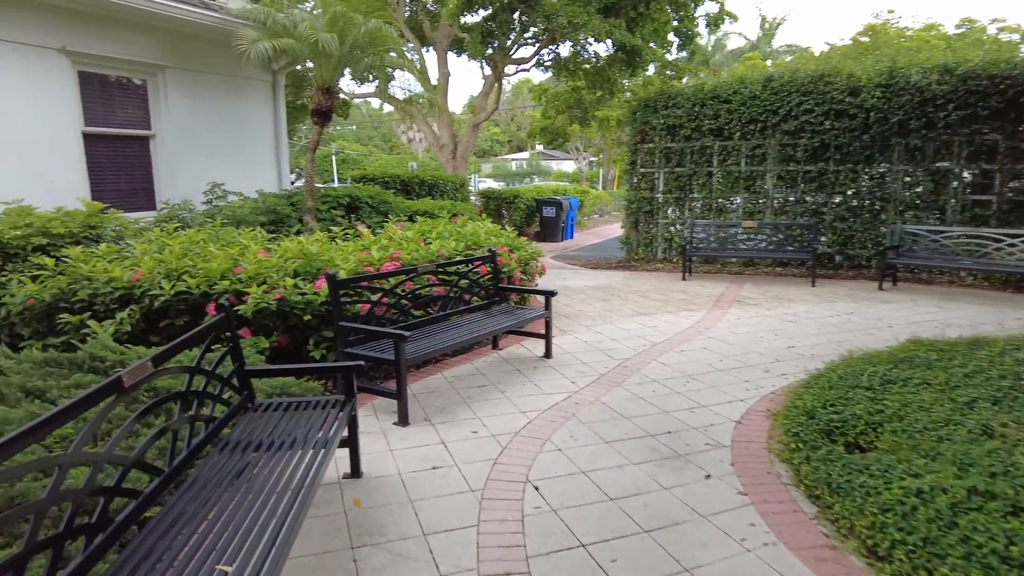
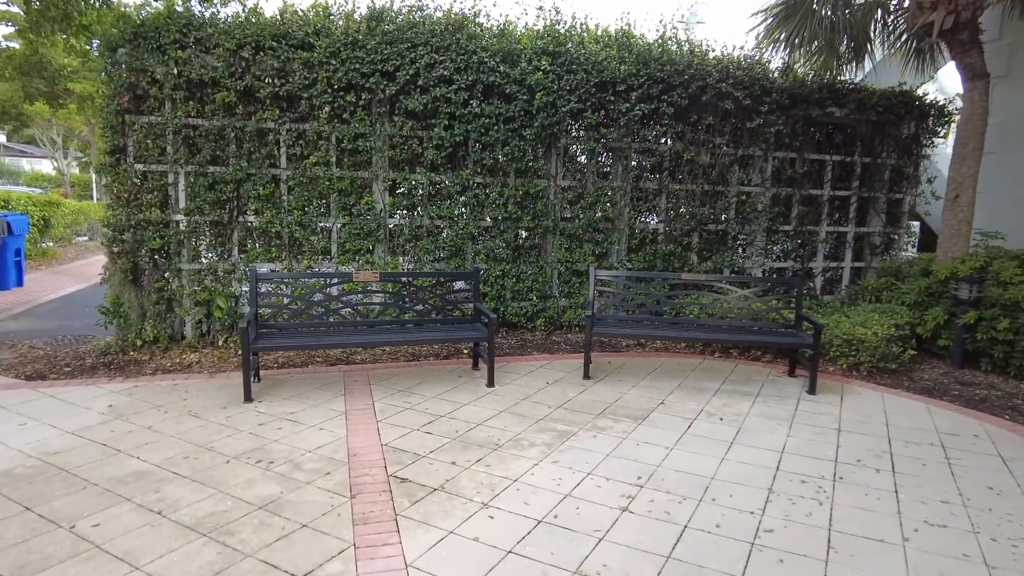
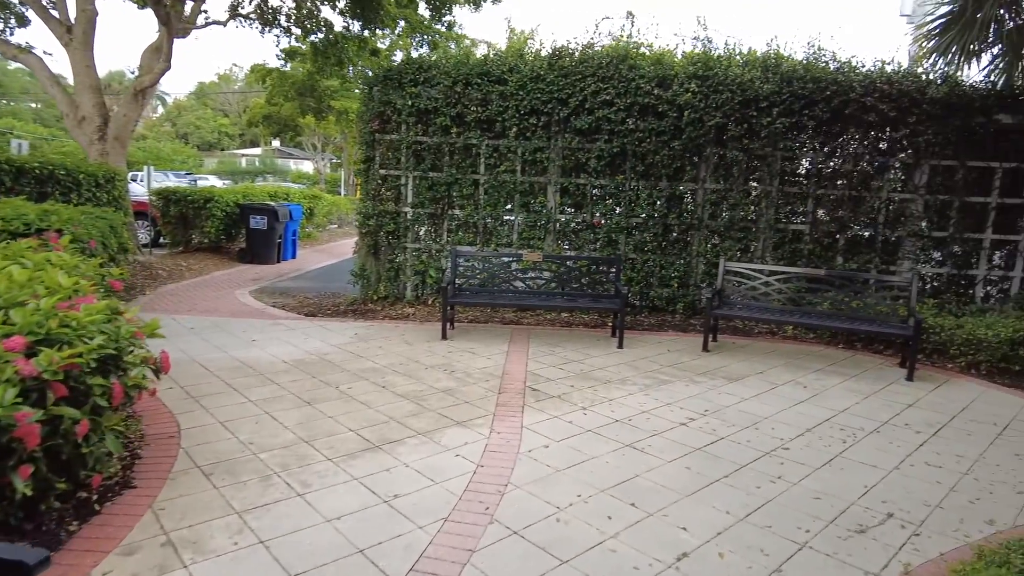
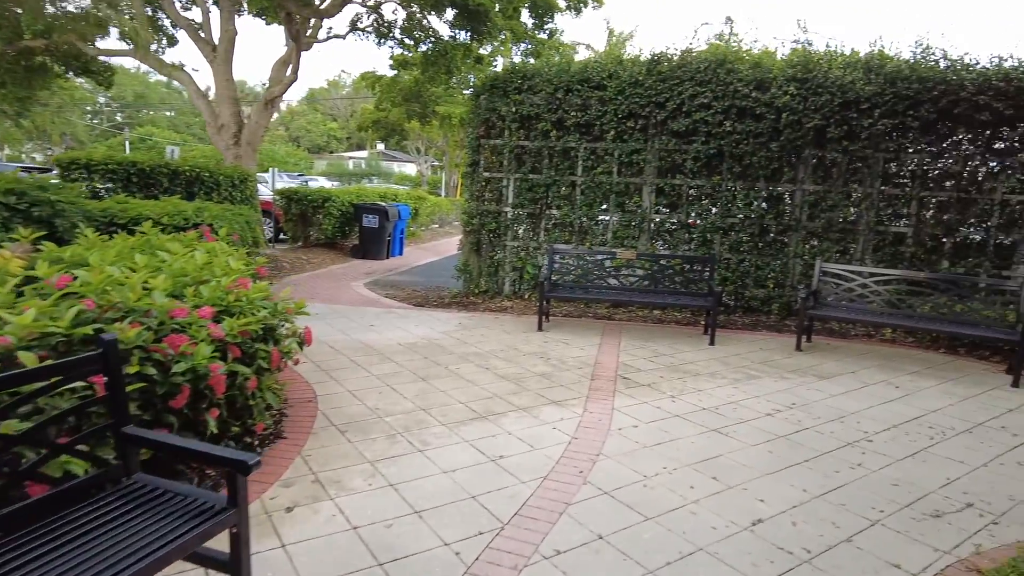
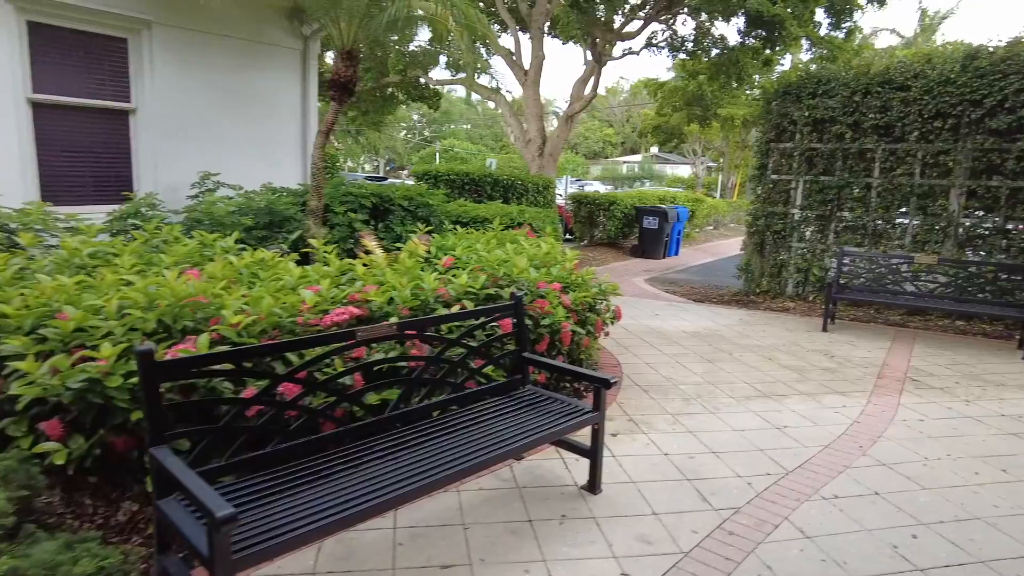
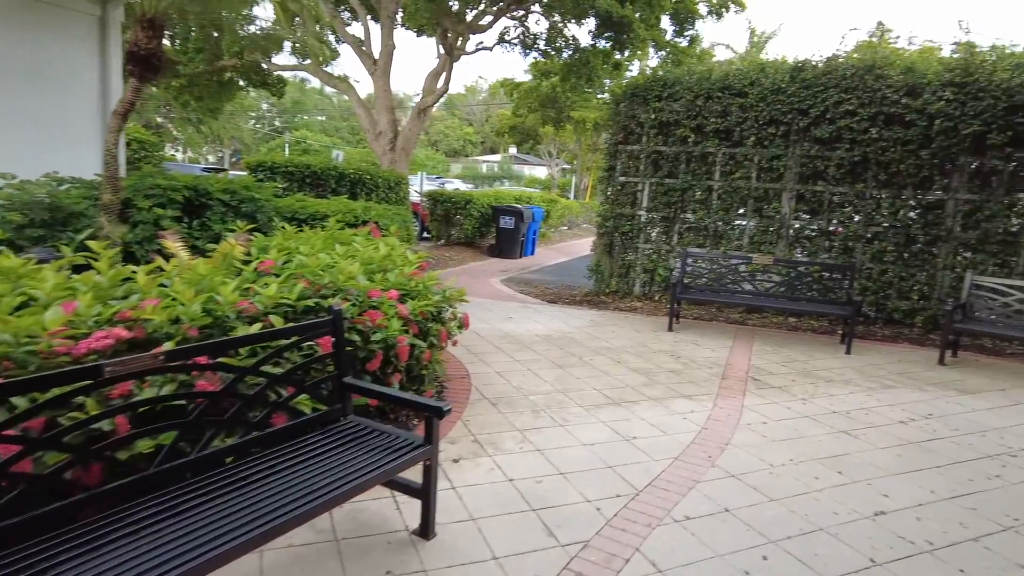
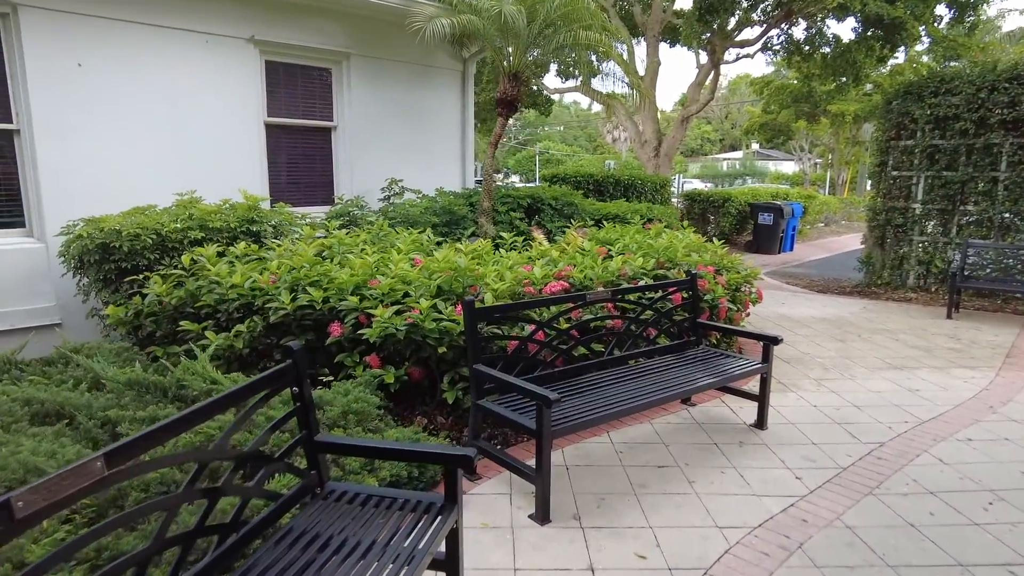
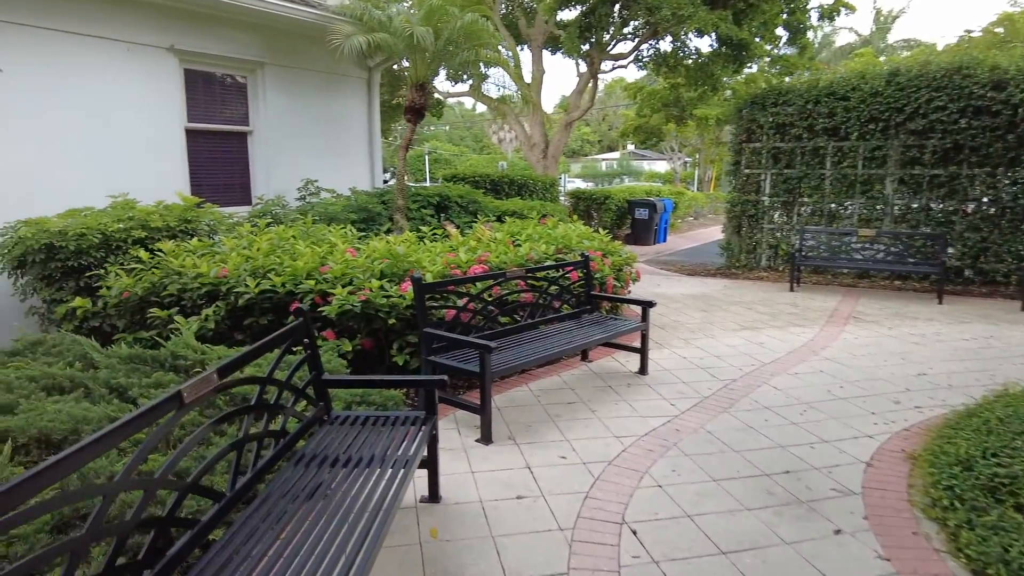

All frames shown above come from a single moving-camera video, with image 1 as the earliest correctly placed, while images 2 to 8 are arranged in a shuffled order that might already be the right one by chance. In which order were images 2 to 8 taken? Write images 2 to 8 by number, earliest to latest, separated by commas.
8, 7, 5, 6, 4, 3, 2
